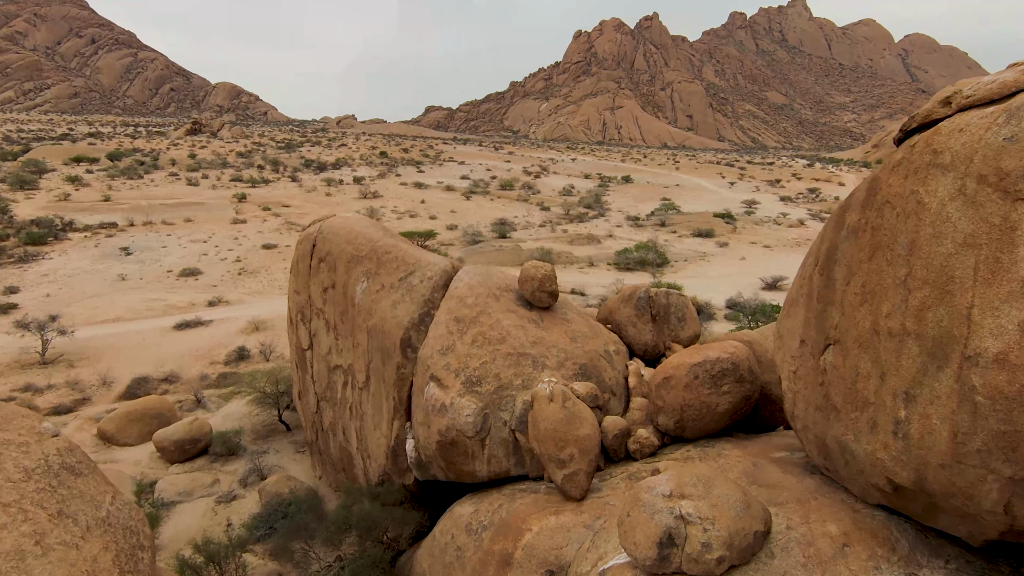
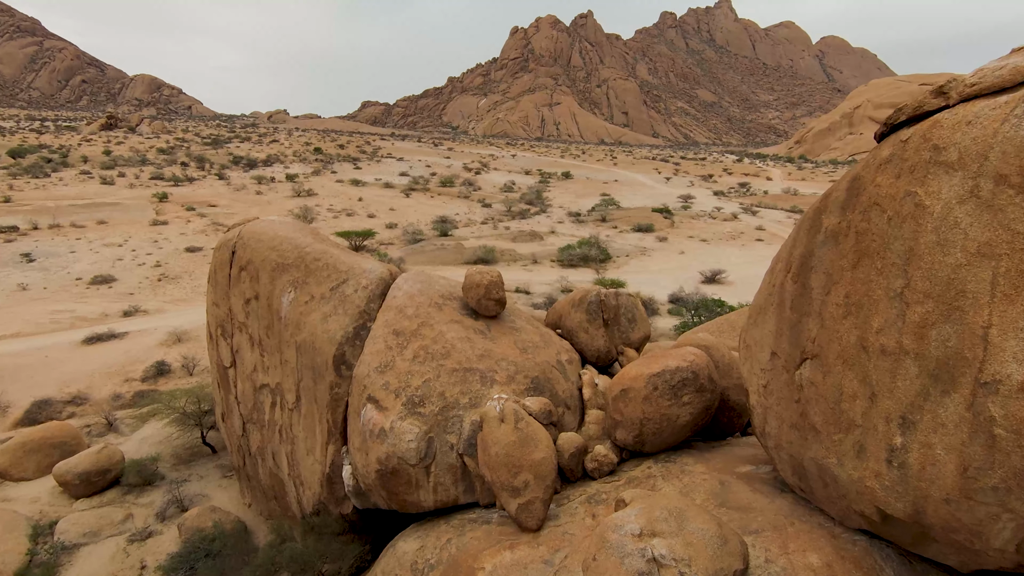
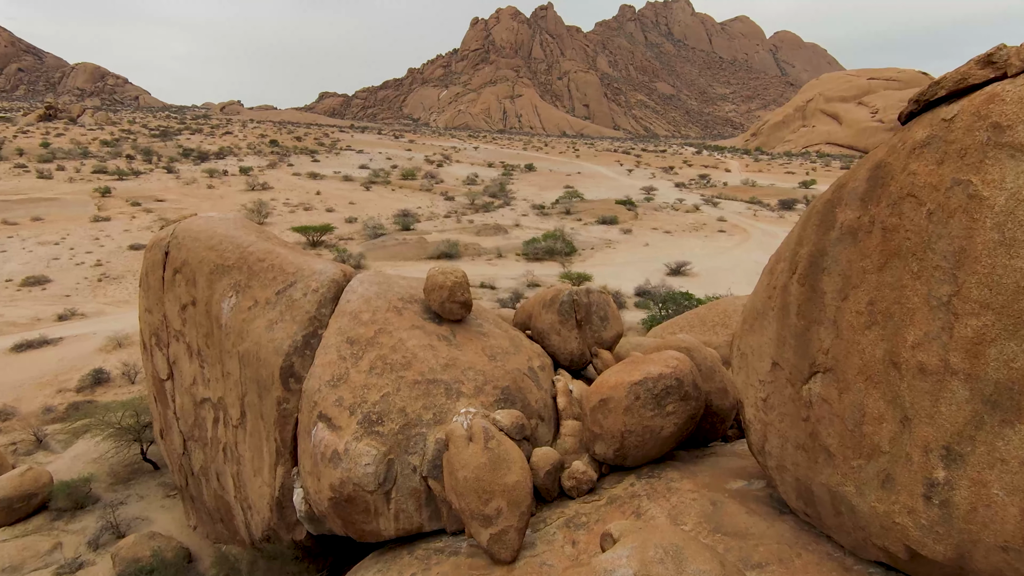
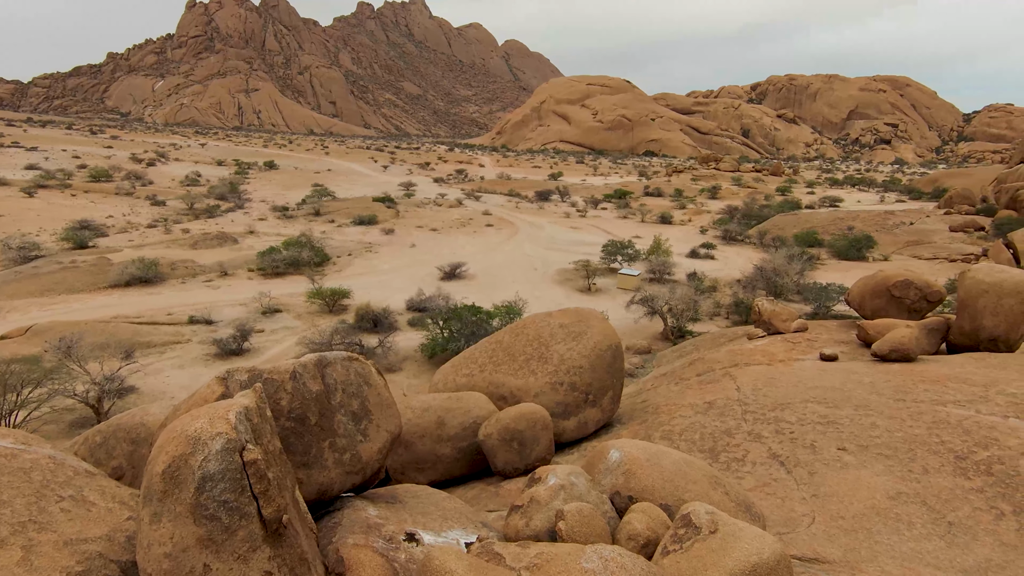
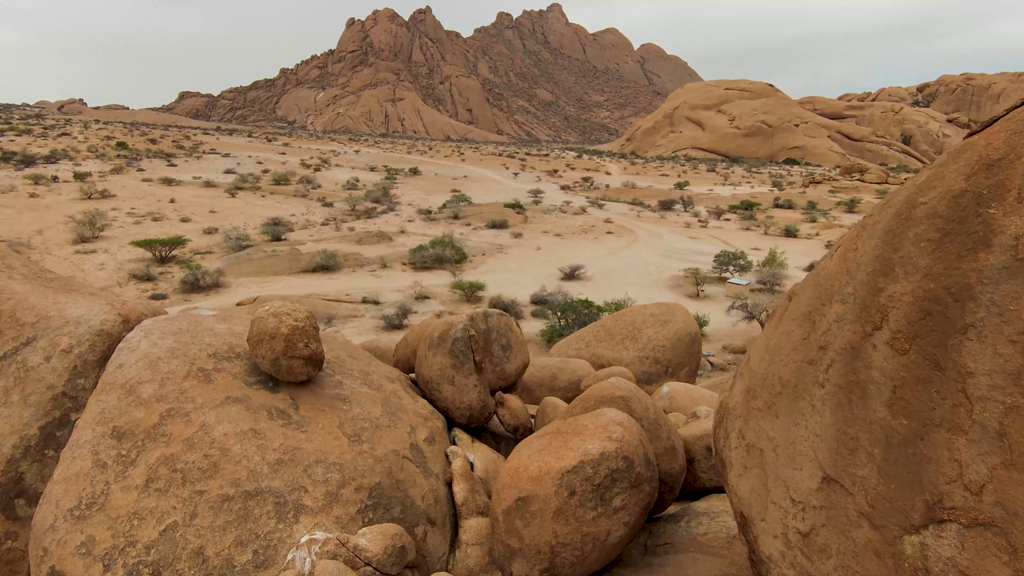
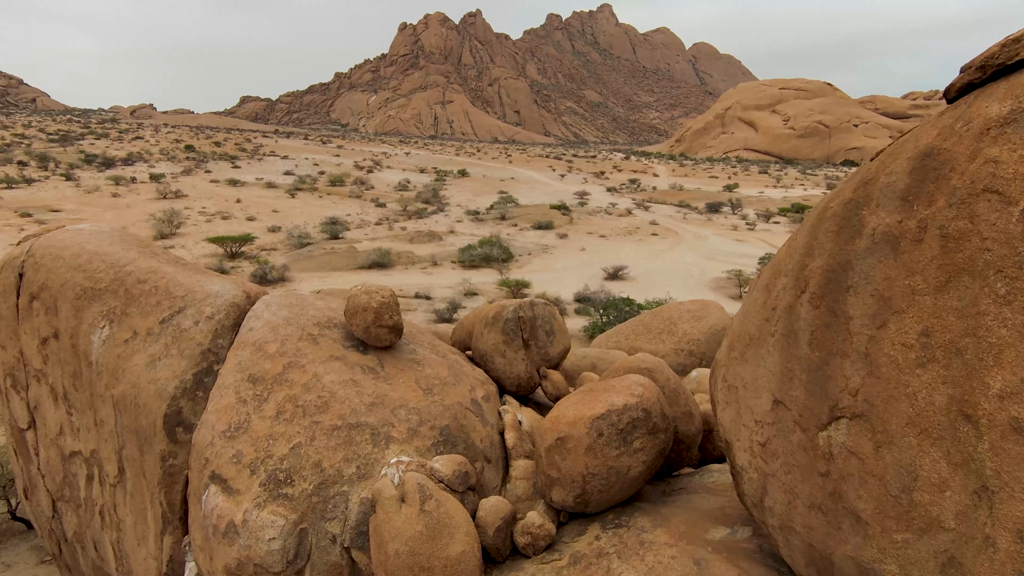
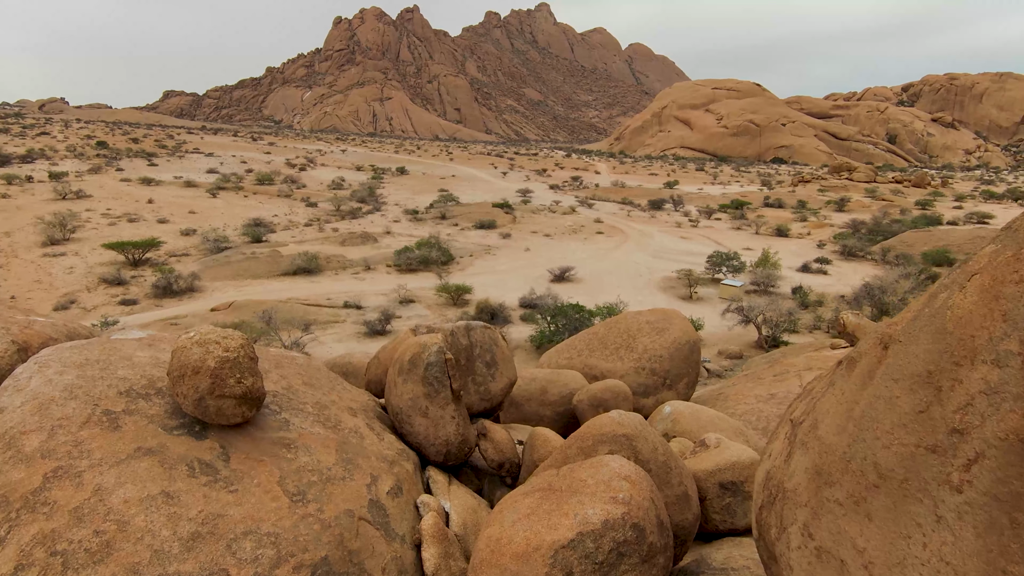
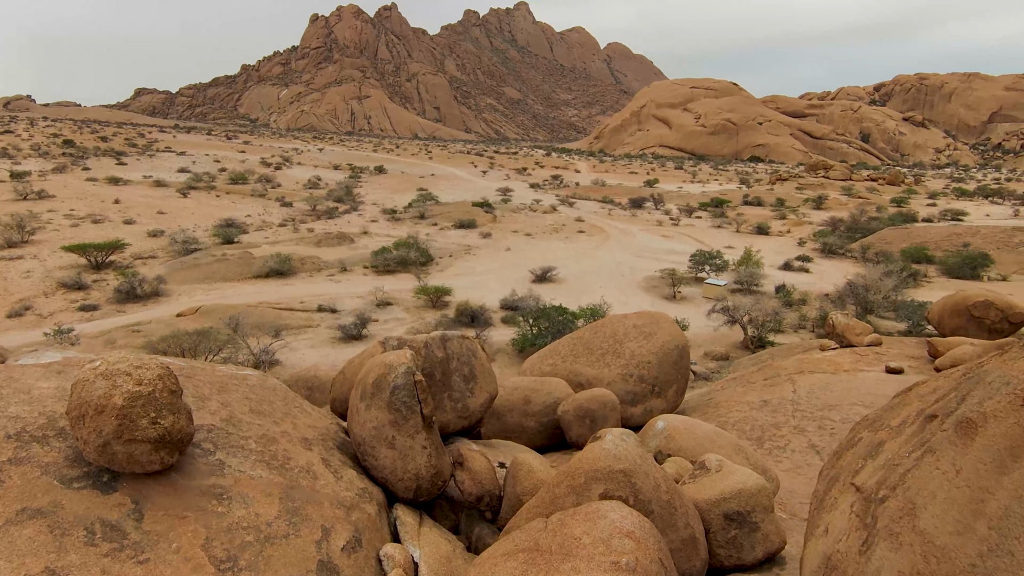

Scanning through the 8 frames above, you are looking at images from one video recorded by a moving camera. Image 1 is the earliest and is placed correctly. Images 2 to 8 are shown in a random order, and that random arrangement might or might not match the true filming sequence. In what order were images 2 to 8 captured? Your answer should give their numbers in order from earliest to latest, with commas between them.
2, 3, 6, 5, 7, 8, 4
